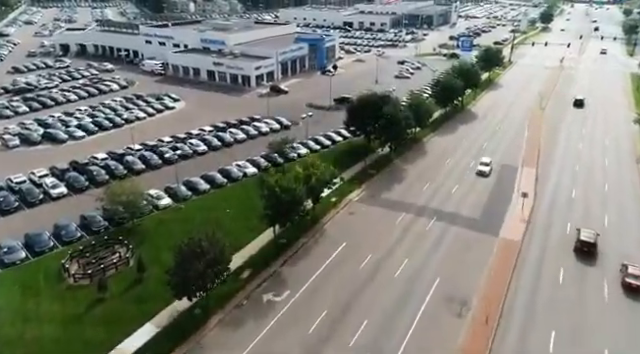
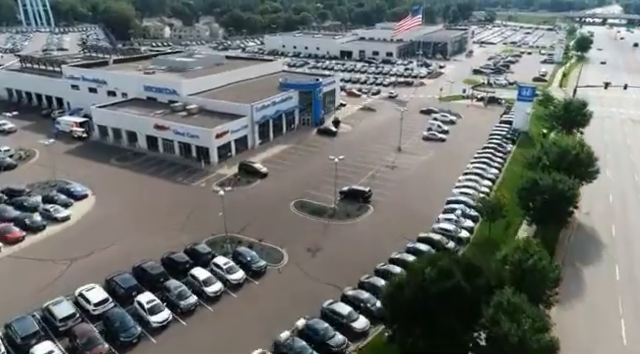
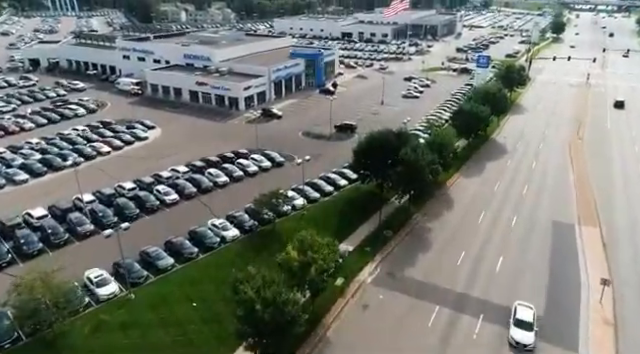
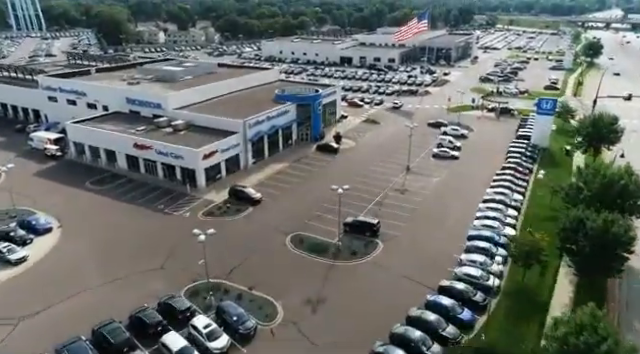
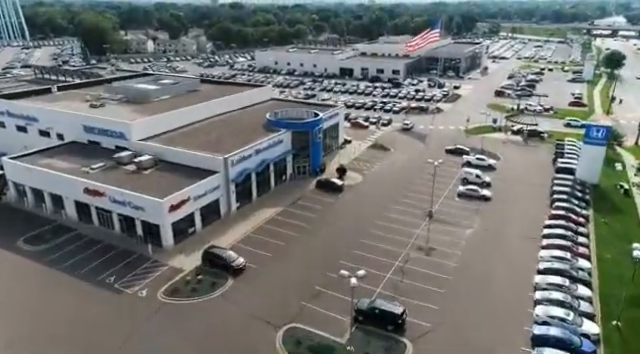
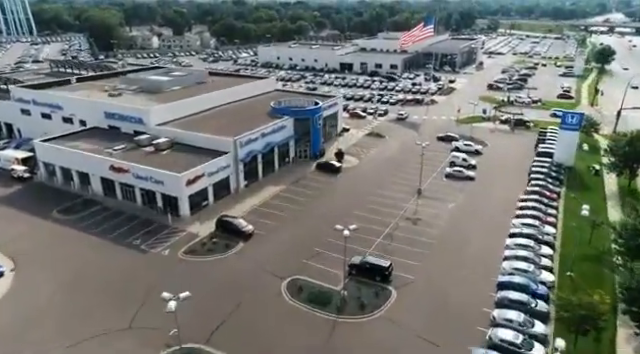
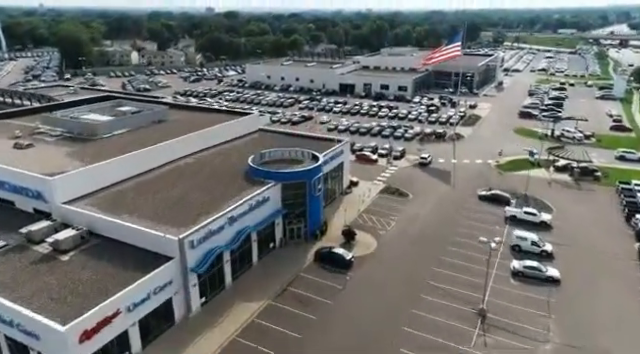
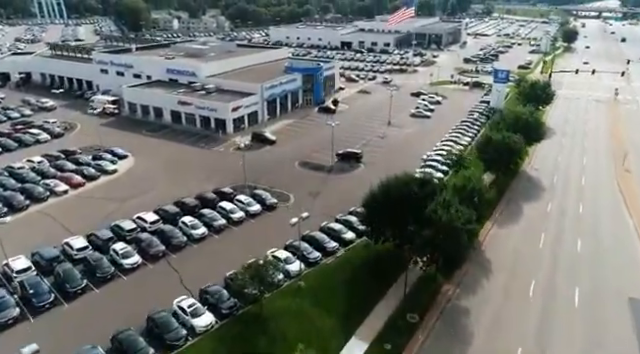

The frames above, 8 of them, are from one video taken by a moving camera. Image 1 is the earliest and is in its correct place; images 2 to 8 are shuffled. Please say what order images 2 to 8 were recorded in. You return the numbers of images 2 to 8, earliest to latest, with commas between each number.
3, 8, 2, 4, 6, 5, 7
